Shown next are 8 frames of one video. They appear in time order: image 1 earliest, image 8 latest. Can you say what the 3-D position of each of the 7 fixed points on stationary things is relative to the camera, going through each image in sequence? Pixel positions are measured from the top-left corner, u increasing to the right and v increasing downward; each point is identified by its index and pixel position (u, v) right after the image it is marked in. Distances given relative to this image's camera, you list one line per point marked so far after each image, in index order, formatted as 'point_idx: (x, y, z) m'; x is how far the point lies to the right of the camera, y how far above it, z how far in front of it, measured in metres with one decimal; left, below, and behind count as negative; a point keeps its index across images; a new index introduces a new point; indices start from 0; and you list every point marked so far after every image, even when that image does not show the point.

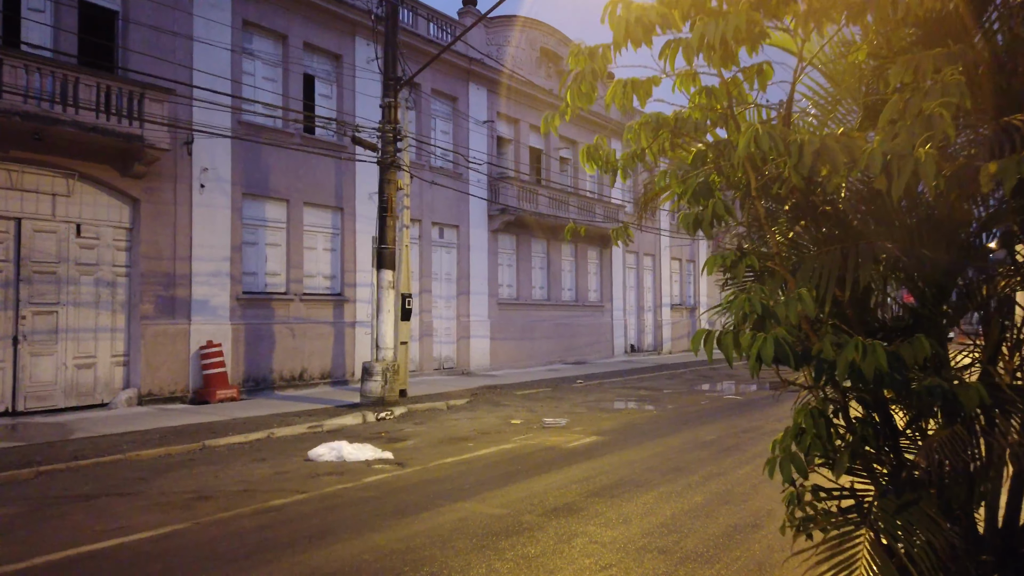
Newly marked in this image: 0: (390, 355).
0: (-2.4, -1.3, +14.6) m
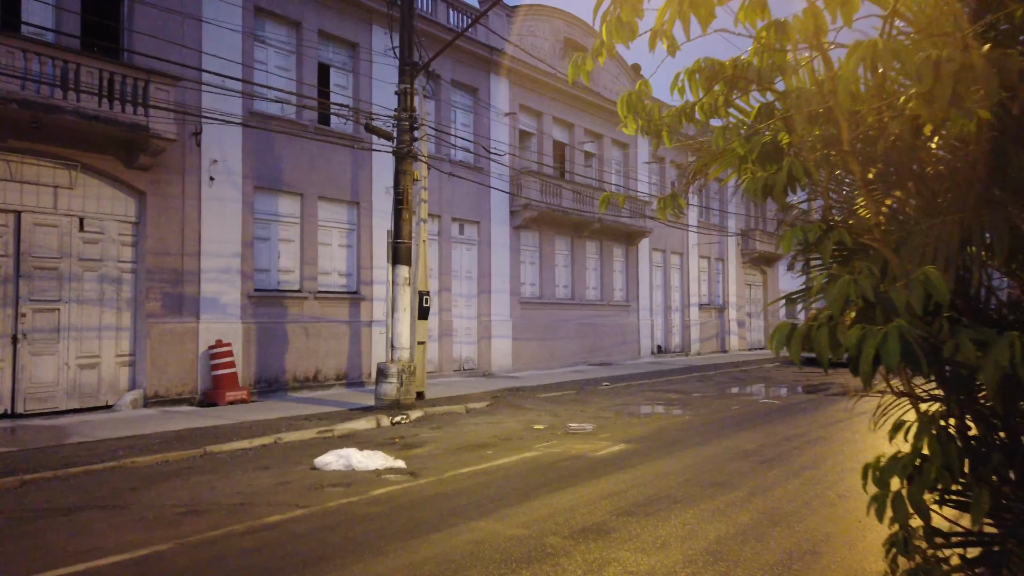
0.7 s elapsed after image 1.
0: (-2.0, -1.3, +13.8) m
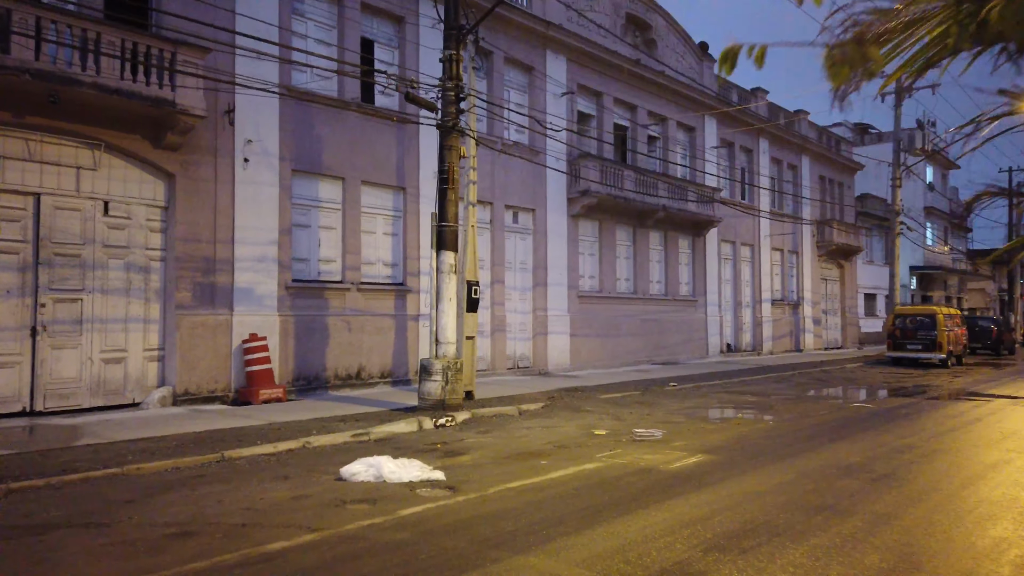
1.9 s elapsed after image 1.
0: (-1.0, -1.1, +12.5) m
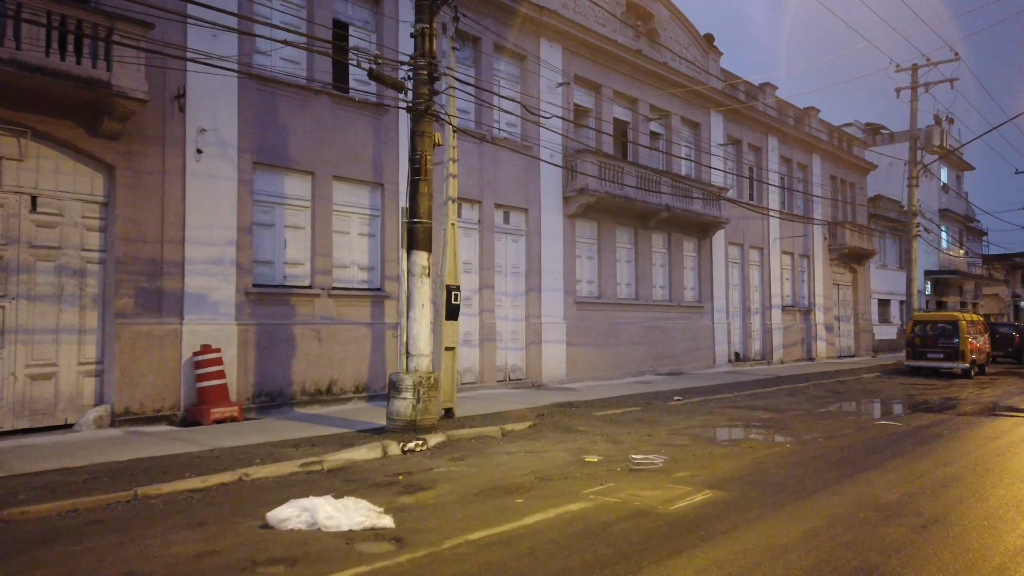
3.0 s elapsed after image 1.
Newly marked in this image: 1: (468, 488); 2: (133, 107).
0: (-1.3, -1.1, +11.0) m
1: (-0.5, -2.2, +8.1) m
2: (-5.7, +2.7, +11.2) m
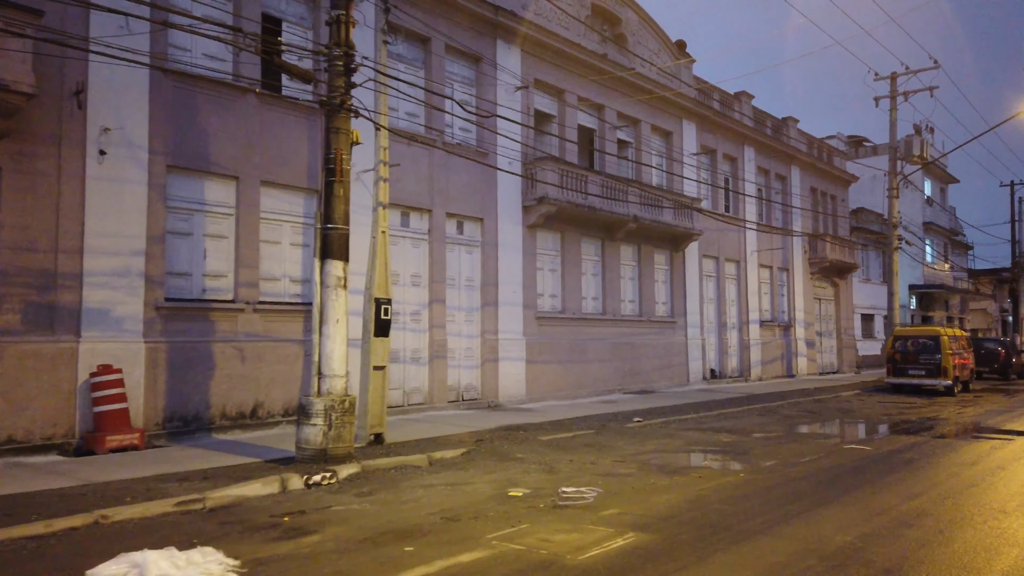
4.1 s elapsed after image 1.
0: (-2.3, -1.3, +9.9) m
1: (-1.5, -2.3, +7.0) m
2: (-6.8, +2.5, +10.1) m
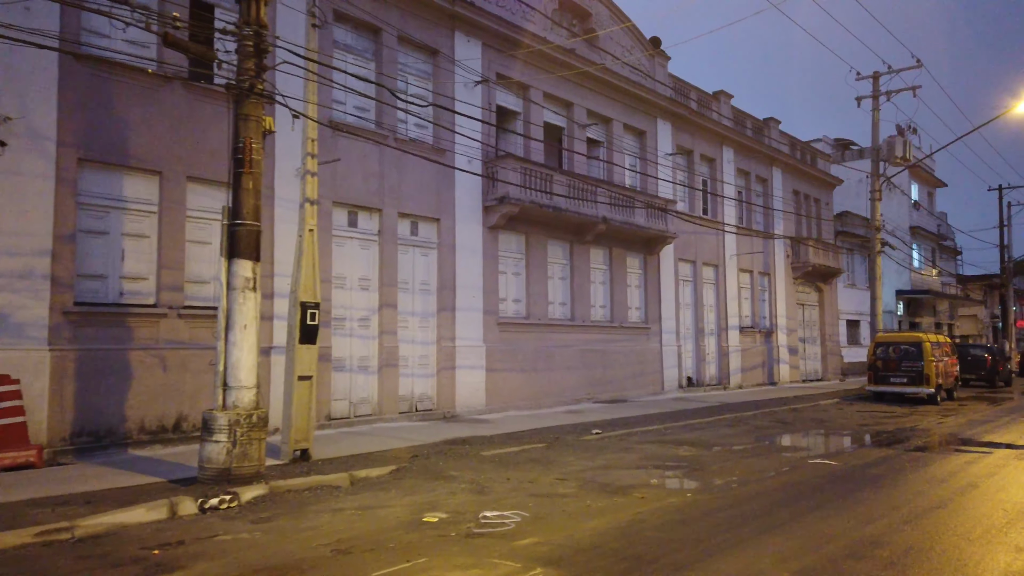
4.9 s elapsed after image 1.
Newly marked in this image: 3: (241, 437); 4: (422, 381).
0: (-3.2, -1.3, +9.0) m
1: (-2.4, -2.3, +6.1) m
2: (-7.7, +2.5, +9.2) m
3: (-3.2, -1.8, +8.8) m
4: (-2.0, -2.1, +16.6) m
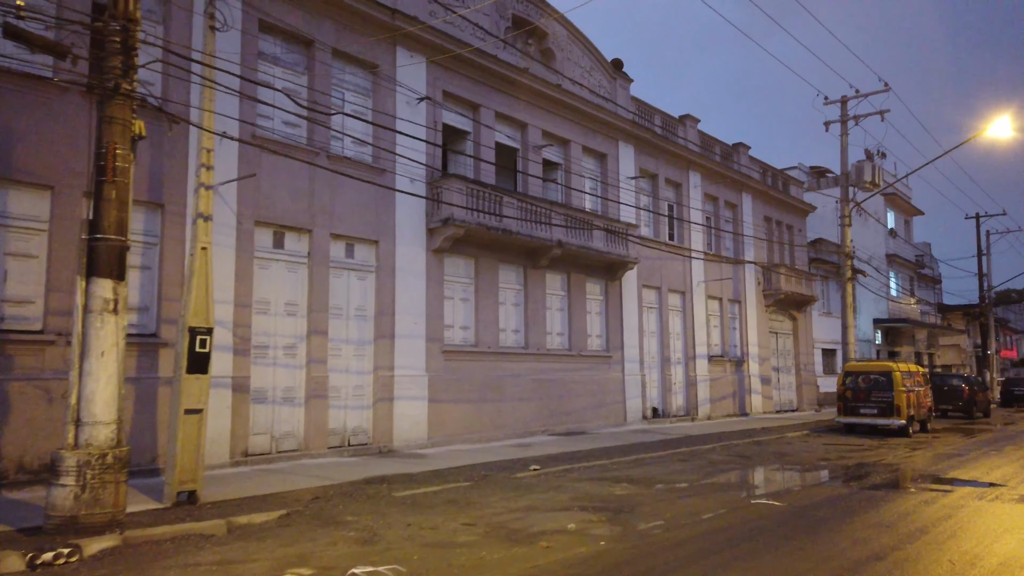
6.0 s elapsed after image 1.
0: (-4.4, -1.6, +7.9) m
1: (-3.5, -2.5, +5.0) m
2: (-8.8, +2.3, +8.2) m
3: (-4.4, -2.0, +7.8) m
4: (-3.3, -2.6, +15.5) m
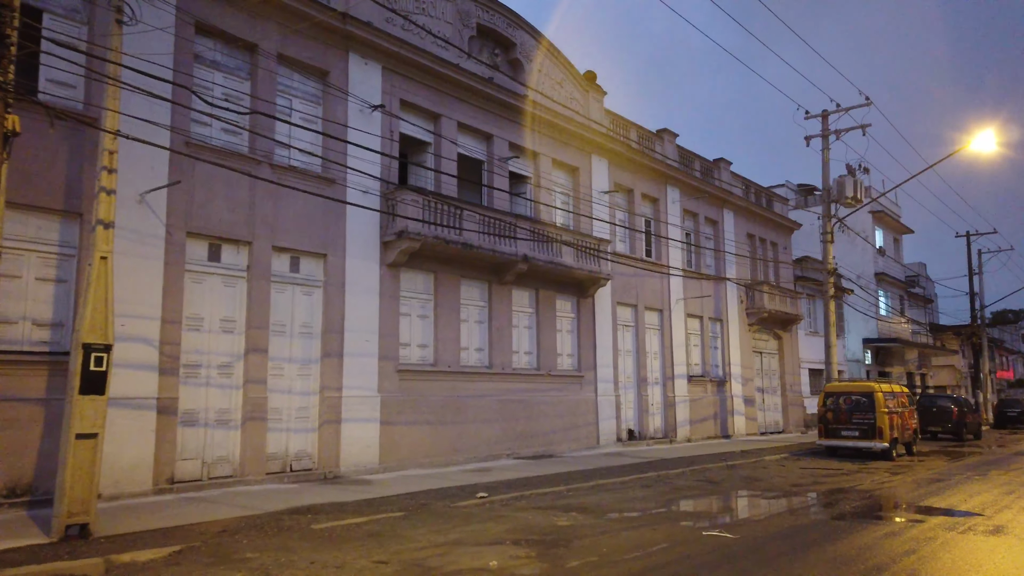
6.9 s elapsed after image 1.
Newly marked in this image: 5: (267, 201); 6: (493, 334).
0: (-5.3, -1.7, +7.1) m
1: (-4.4, -2.5, +4.2) m
2: (-9.7, +2.1, +7.5) m
3: (-5.3, -2.1, +6.9) m
4: (-4.2, -3.0, +14.7) m
5: (-4.8, +1.7, +14.4) m
6: (-0.5, -1.2, +19.0) m
